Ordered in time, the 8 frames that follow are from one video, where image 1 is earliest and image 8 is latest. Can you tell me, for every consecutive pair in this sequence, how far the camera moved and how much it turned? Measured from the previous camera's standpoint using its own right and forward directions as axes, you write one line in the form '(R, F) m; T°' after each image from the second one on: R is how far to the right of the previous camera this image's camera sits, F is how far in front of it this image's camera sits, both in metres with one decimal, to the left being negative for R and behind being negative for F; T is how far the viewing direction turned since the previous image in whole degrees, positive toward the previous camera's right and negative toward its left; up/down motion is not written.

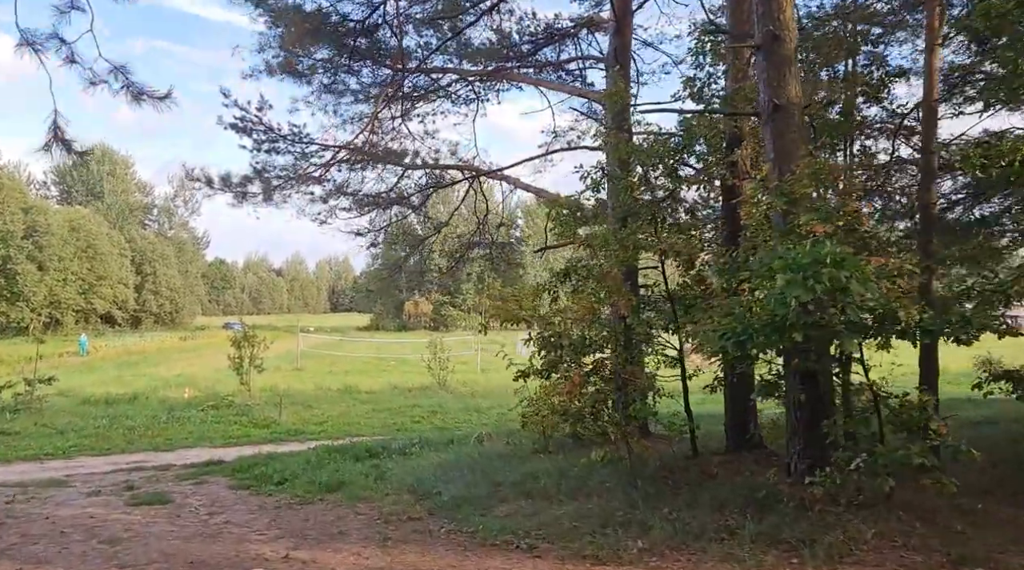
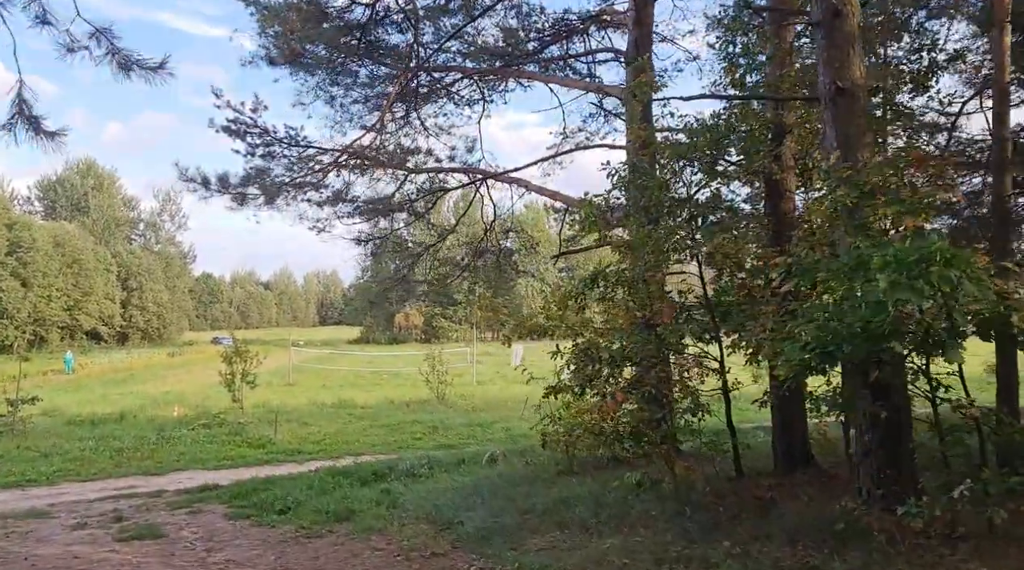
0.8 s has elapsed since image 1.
(-0.3, +0.6) m; +1°
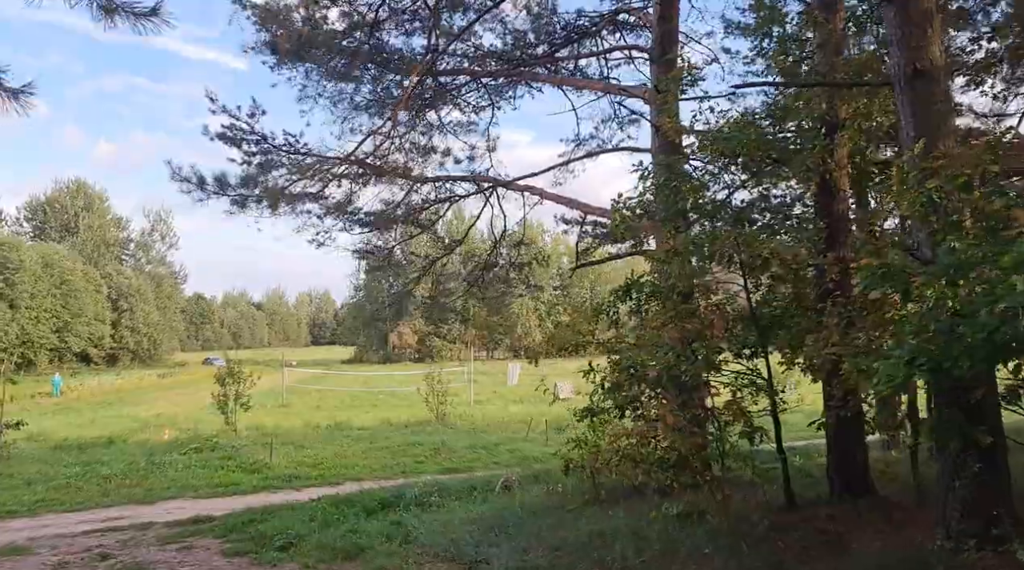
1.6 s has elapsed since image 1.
(-0.2, +0.6) m; +1°
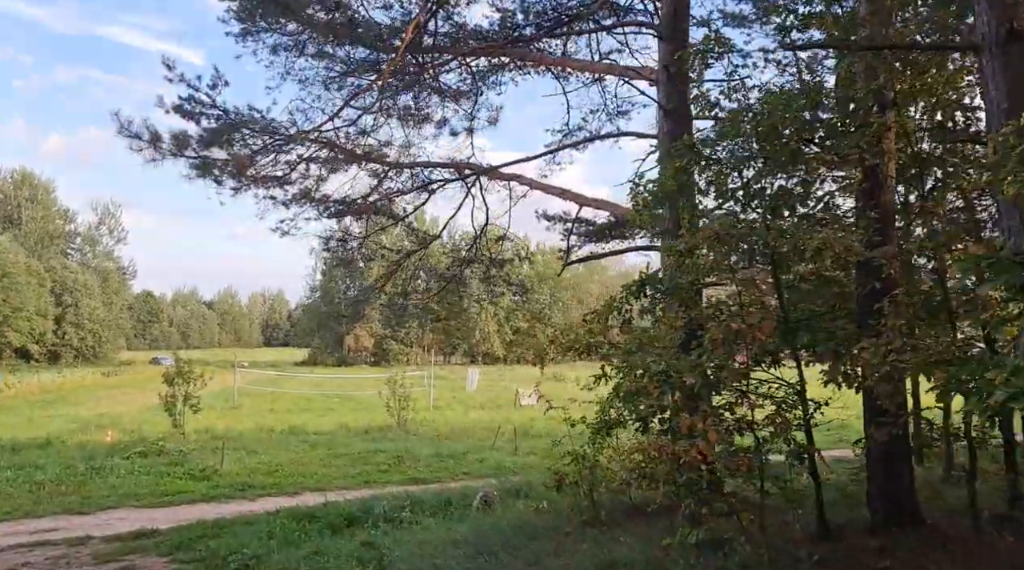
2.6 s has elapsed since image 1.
(-0.3, +0.8) m; +3°
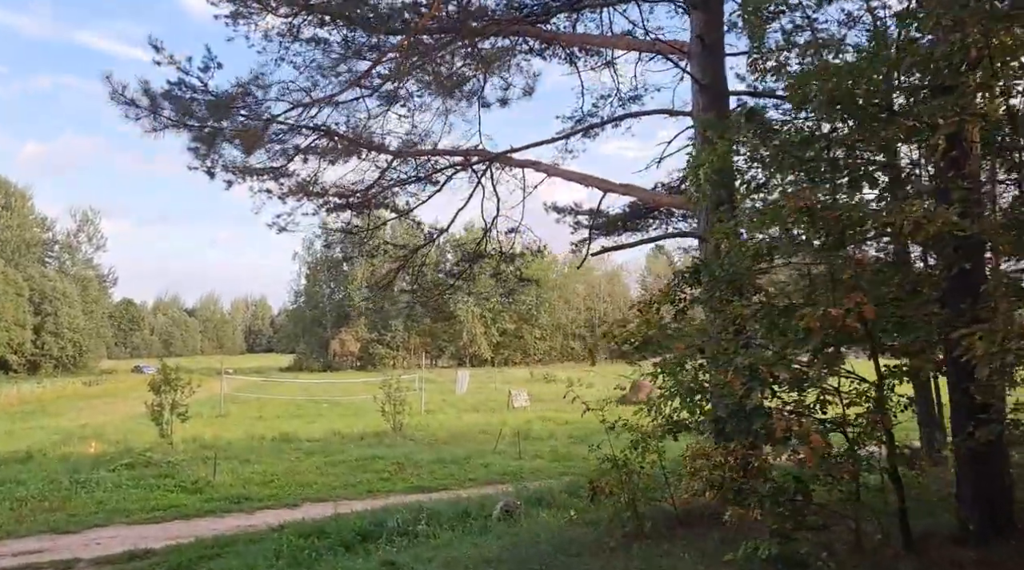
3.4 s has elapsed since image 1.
(-0.3, +0.6) m; +1°
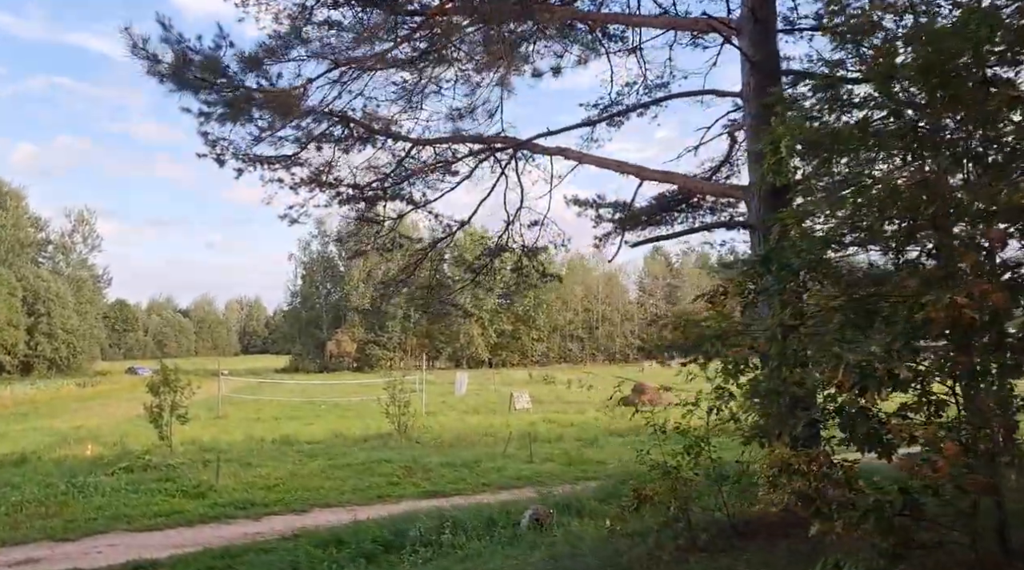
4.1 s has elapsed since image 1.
(-0.3, +0.5) m; 0°
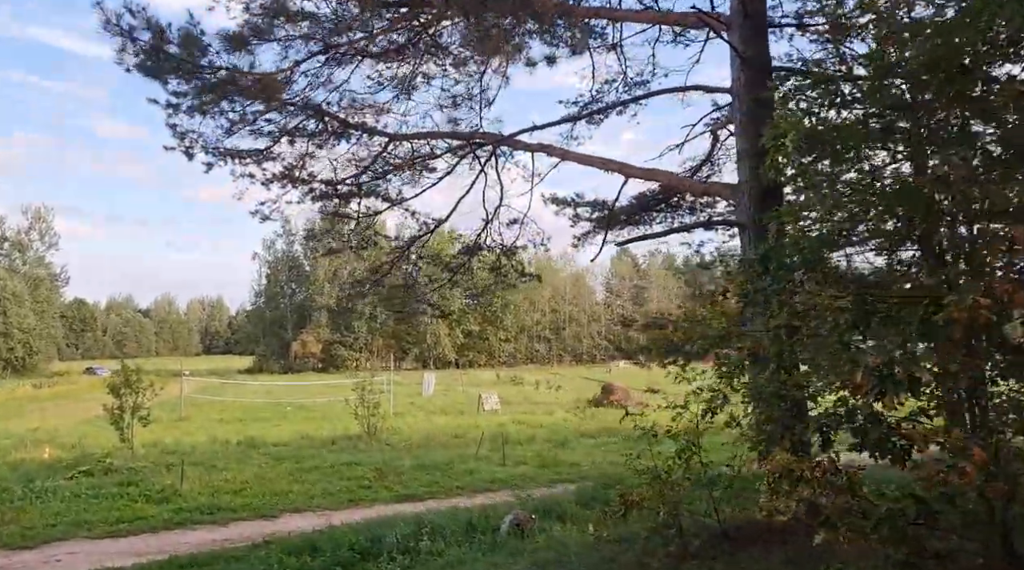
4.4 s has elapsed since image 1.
(-0.1, +0.2) m; +2°
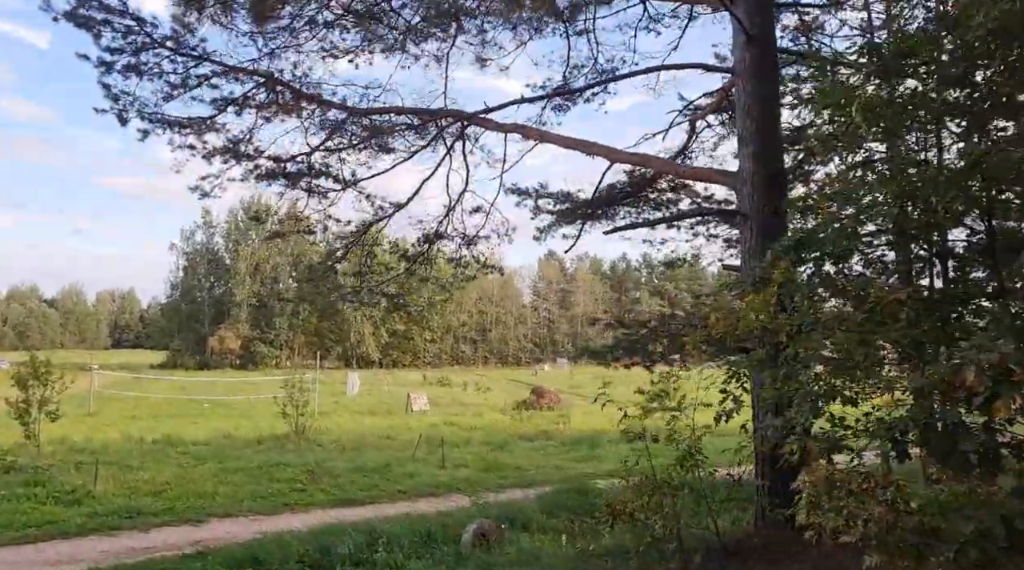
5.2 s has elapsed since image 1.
(-0.4, +0.6) m; +5°
